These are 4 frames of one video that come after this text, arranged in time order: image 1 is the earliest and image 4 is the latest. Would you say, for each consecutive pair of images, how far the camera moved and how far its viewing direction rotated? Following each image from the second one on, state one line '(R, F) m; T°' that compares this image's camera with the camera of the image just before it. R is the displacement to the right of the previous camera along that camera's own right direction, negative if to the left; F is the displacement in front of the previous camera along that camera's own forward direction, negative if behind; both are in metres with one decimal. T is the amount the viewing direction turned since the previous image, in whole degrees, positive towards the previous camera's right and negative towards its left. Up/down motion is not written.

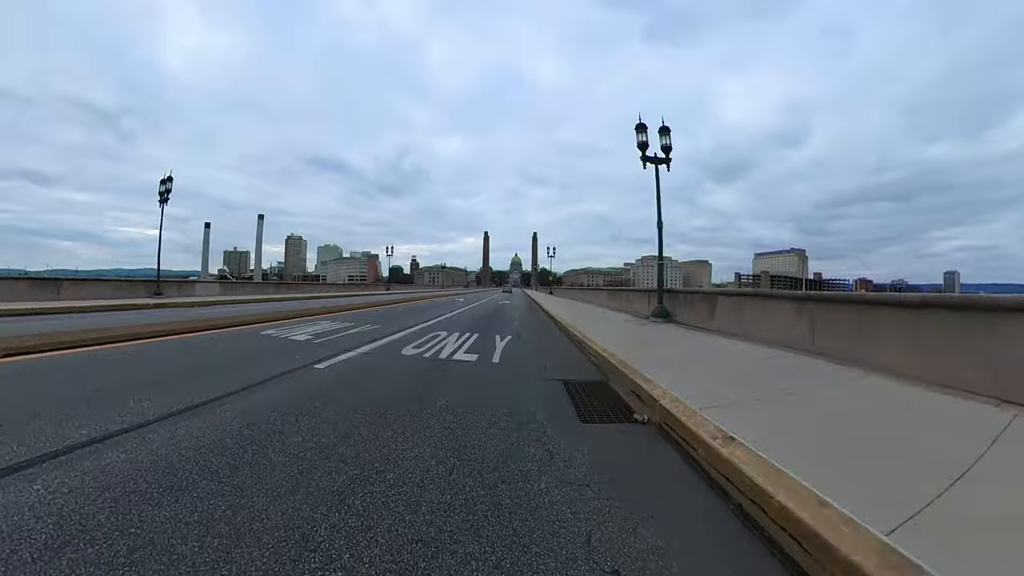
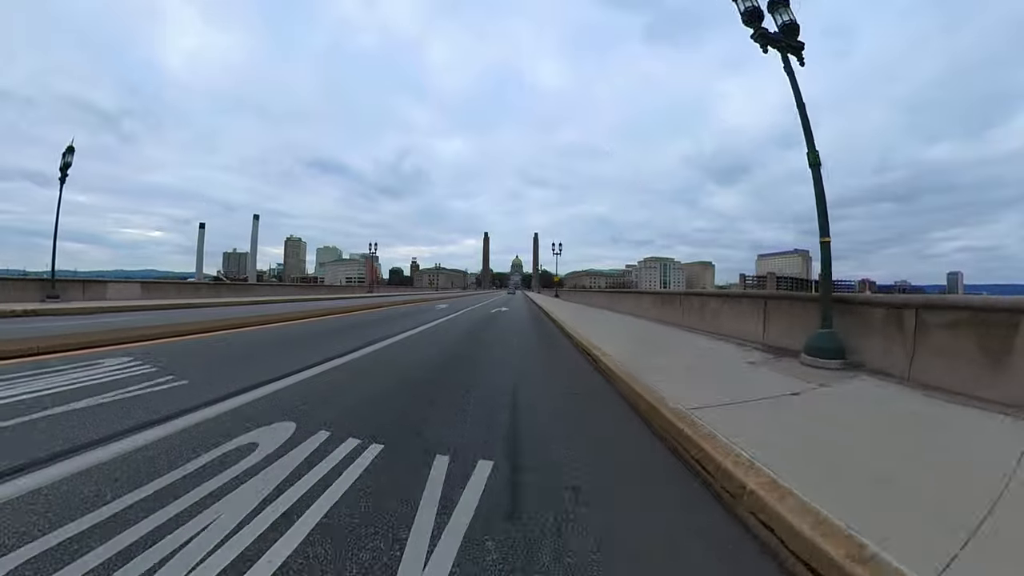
(0.0, +0.2) m; 0°
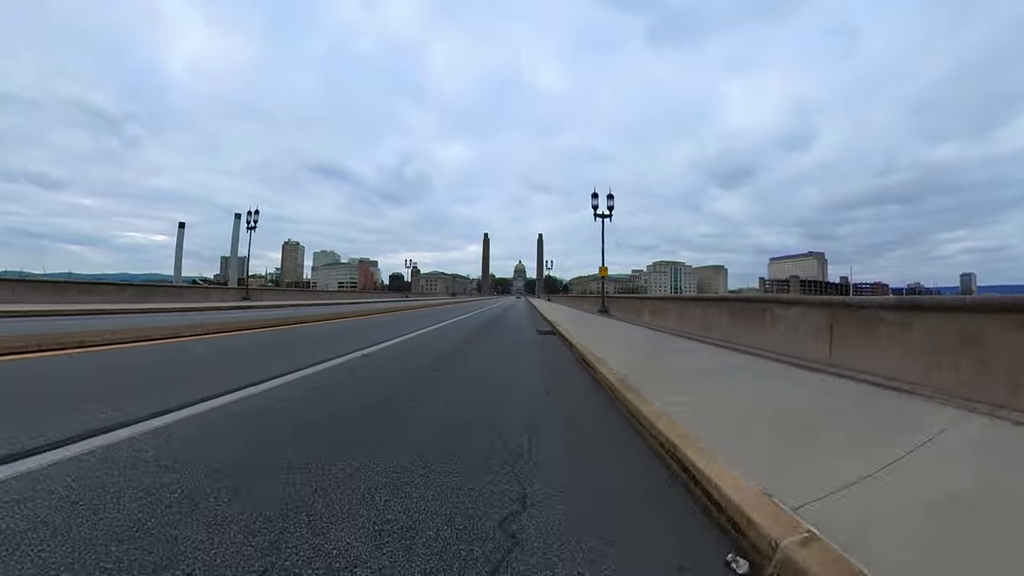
(0.0, +0.8) m; 0°
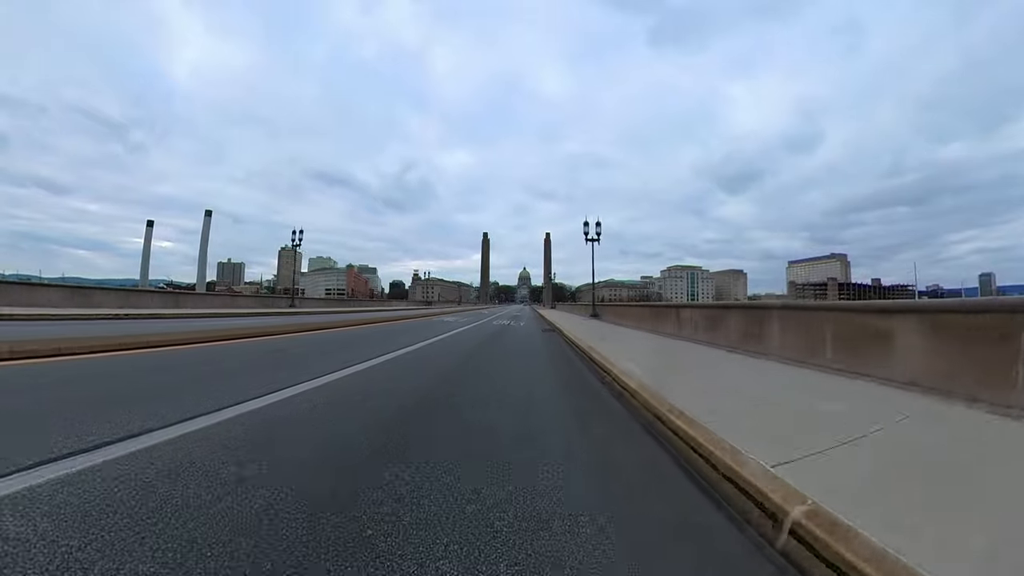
(0.0, +1.1) m; 0°
